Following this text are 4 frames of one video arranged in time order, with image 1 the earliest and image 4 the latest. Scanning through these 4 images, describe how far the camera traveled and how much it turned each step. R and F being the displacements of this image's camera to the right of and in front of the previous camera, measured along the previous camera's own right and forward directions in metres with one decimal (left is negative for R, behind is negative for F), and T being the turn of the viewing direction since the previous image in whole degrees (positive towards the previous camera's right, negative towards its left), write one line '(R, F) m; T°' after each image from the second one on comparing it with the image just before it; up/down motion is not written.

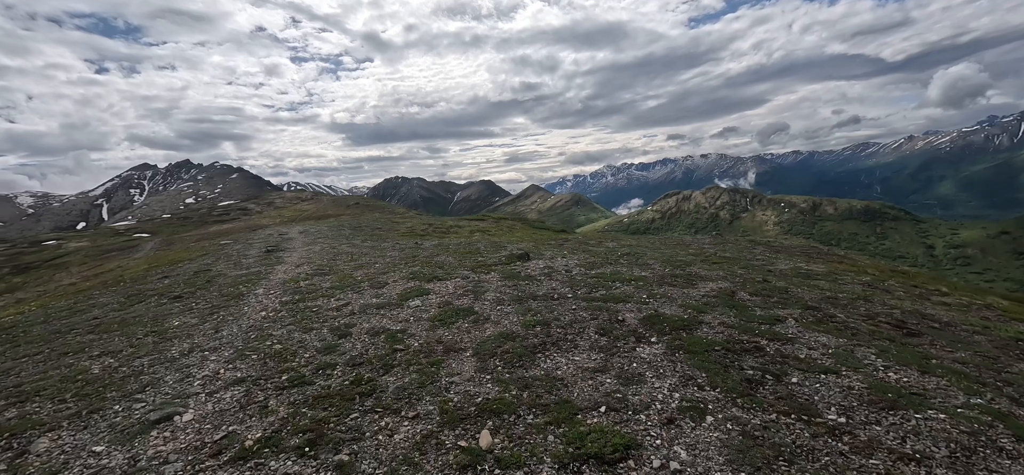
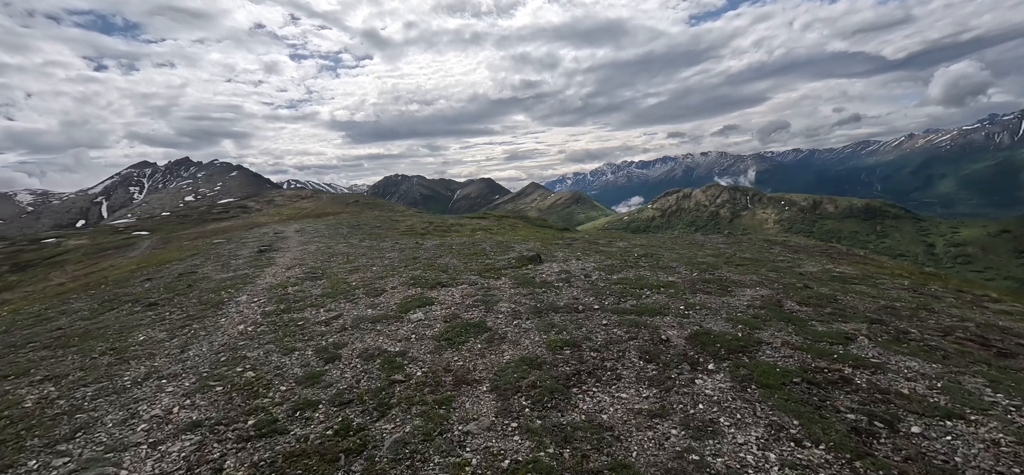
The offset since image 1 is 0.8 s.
(-1.1, +4.3) m; 0°
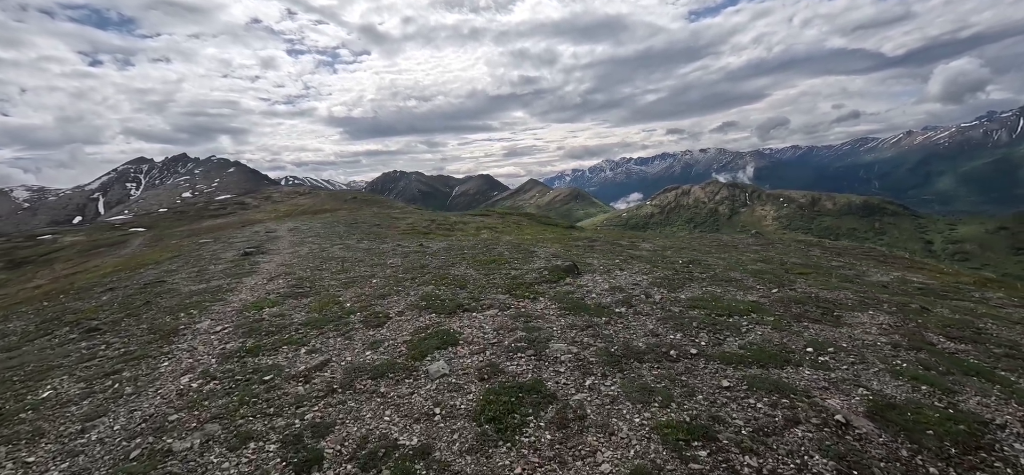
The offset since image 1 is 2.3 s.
(-2.7, +8.1) m; 0°
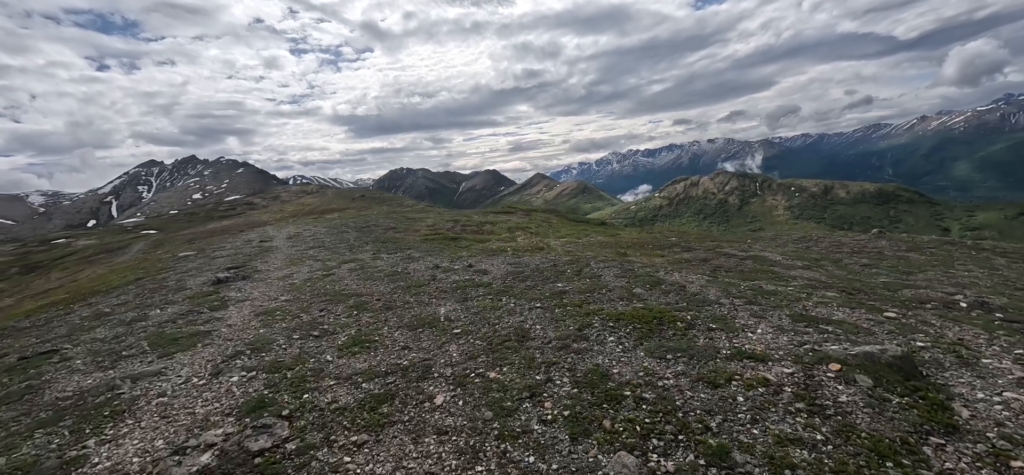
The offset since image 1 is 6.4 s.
(-8.4, +20.9) m; -1°
